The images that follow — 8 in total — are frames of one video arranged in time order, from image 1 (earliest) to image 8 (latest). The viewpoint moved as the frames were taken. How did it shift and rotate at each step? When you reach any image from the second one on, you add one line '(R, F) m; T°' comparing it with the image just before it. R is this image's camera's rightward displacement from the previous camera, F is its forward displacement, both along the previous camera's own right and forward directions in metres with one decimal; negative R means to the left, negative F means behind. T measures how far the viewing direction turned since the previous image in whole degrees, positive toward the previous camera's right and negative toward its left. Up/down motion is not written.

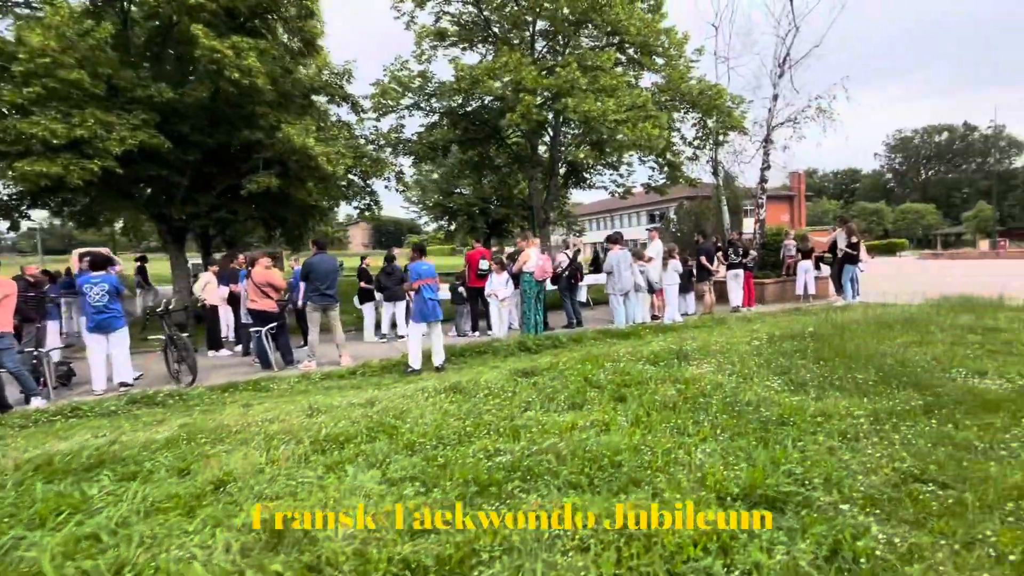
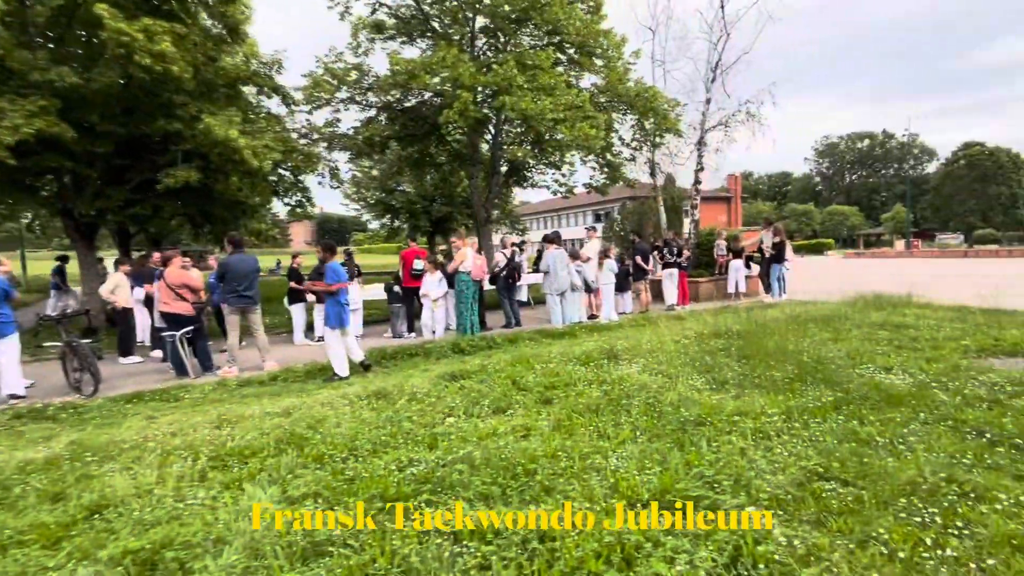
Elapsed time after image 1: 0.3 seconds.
(+0.3, +0.2) m; +5°
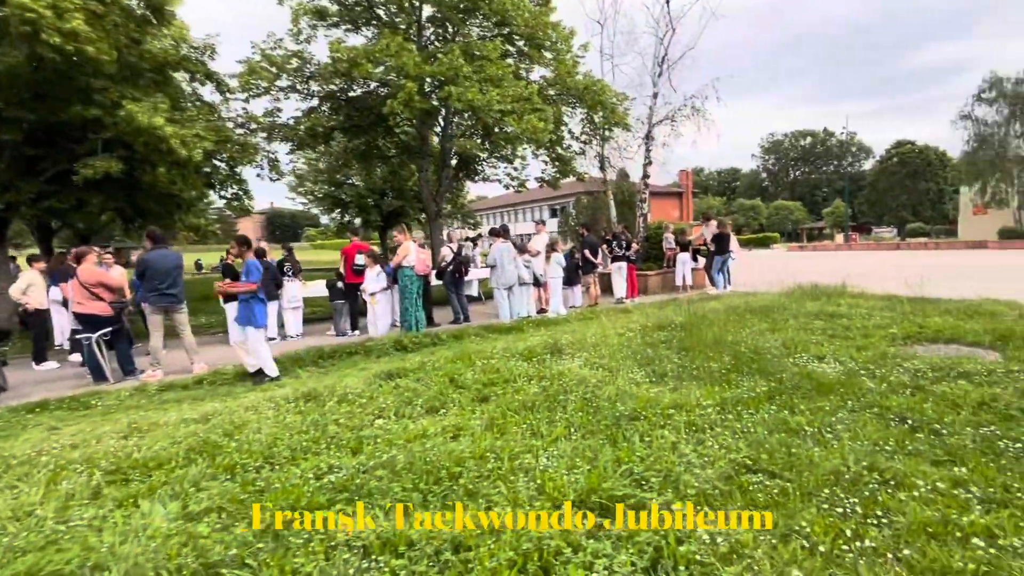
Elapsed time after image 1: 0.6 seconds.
(+0.2, +0.2) m; +4°
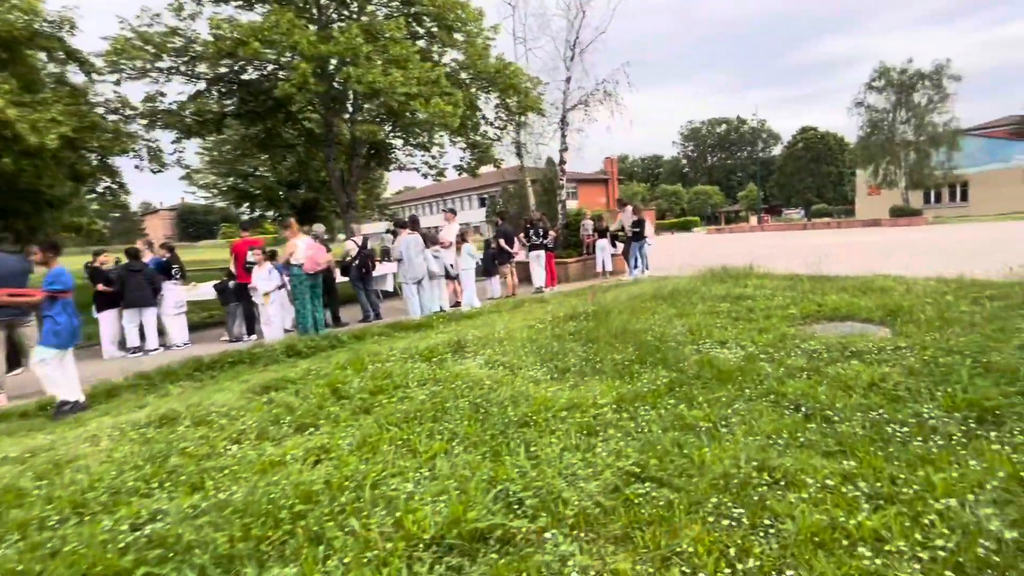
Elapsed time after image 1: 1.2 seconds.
(+0.5, +0.5) m; +7°
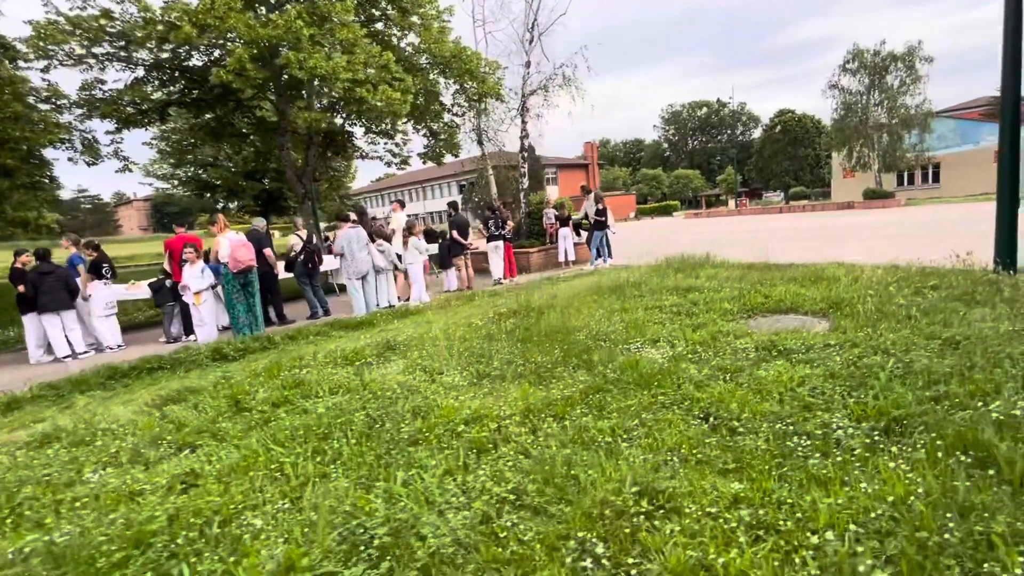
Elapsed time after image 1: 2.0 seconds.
(+0.7, +0.3) m; +2°
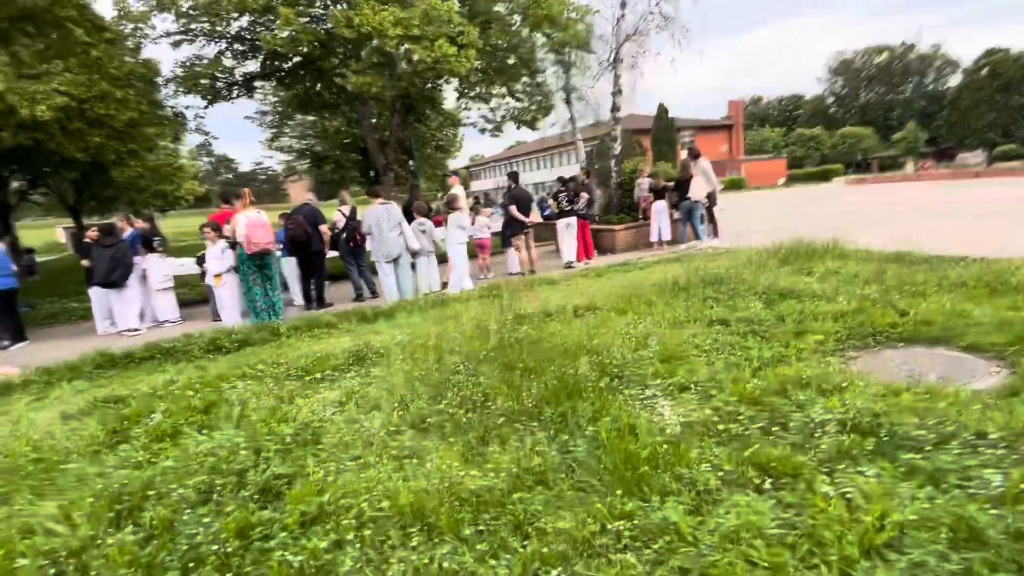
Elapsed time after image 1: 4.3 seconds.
(+1.3, +1.8) m; -14°
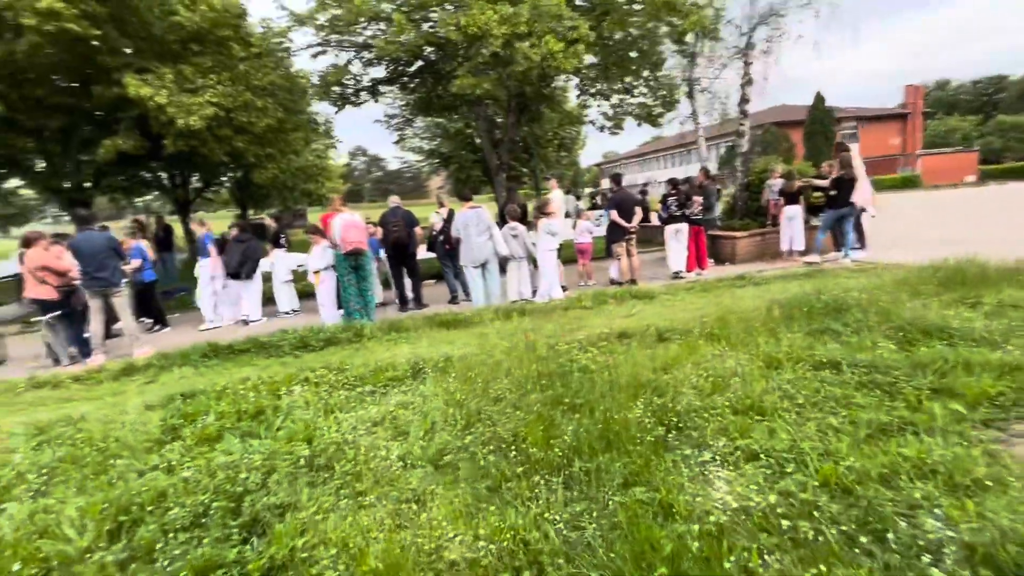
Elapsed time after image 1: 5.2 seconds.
(+0.6, +0.6) m; -14°
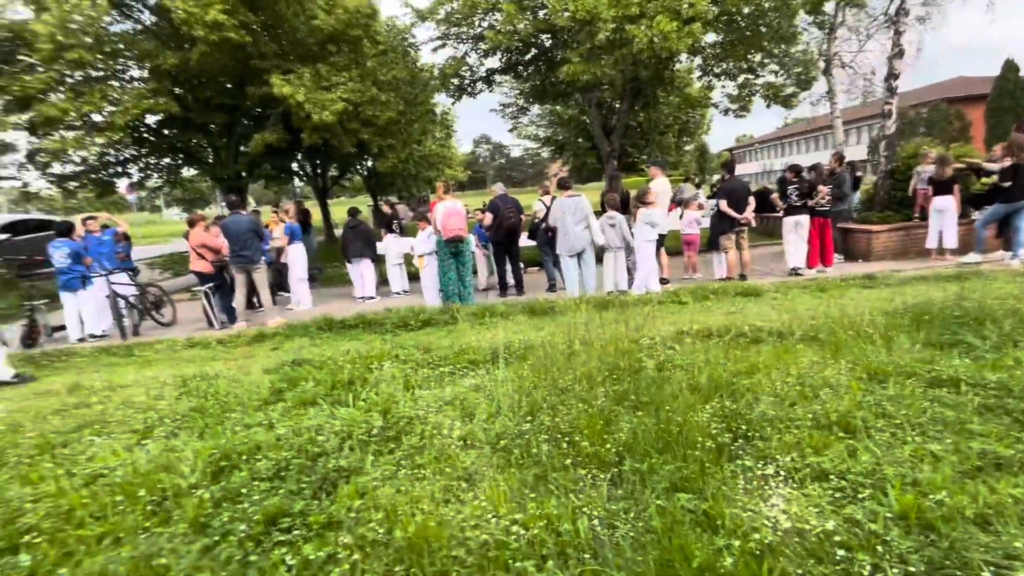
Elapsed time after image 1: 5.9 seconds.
(+0.4, 0.0) m; -12°
